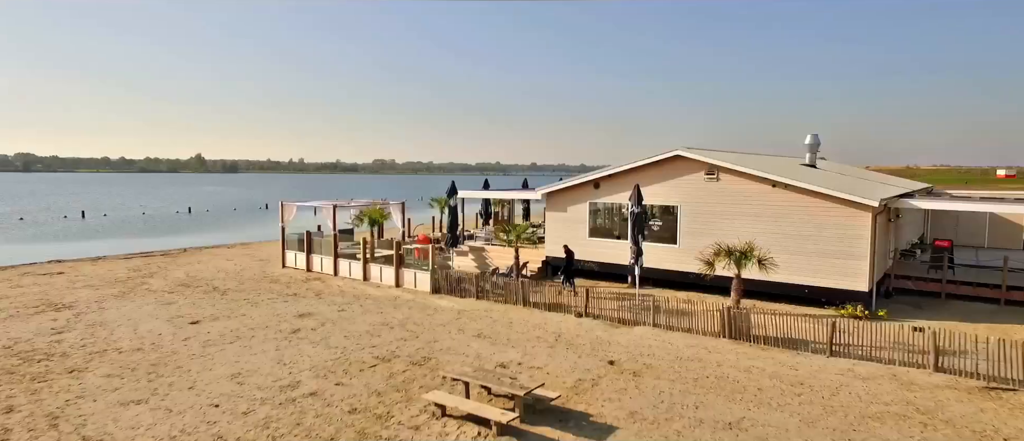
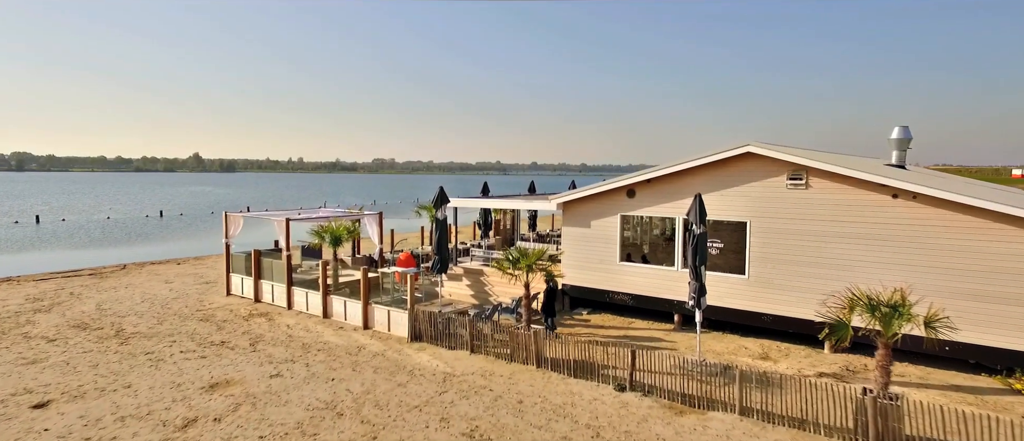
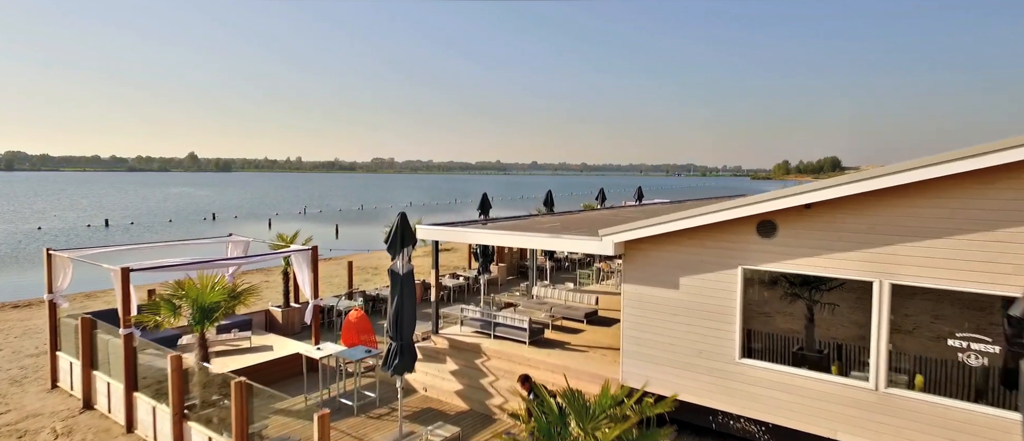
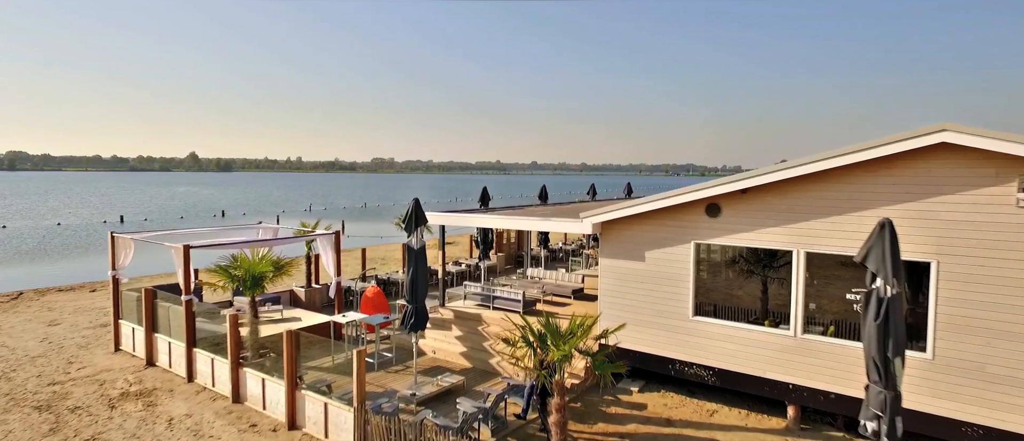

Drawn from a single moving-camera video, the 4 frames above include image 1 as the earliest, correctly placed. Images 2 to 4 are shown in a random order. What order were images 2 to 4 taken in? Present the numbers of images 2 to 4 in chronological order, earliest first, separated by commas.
2, 4, 3
